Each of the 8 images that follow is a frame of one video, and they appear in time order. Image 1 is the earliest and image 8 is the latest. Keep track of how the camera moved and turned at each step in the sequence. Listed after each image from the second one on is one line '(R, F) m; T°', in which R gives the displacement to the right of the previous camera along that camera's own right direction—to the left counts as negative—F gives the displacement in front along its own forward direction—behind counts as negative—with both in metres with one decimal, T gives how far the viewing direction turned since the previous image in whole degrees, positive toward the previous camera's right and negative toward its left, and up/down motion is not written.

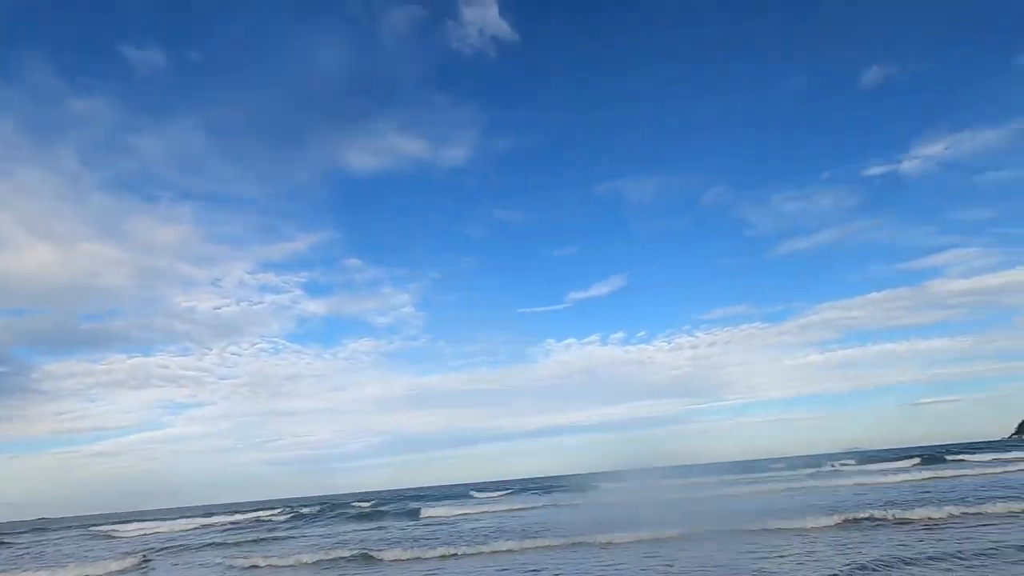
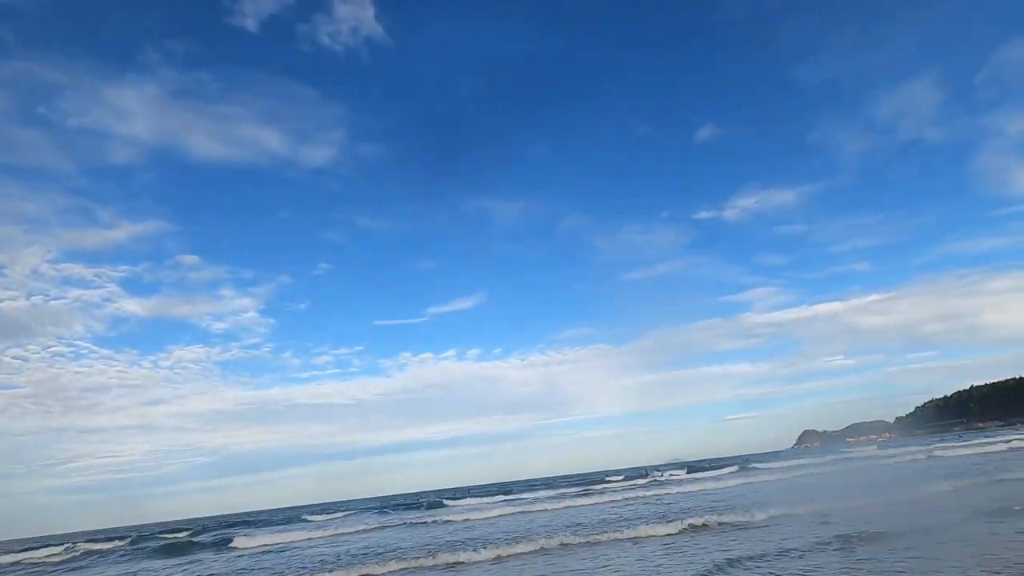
(+0.1, +0.2) m; +15°
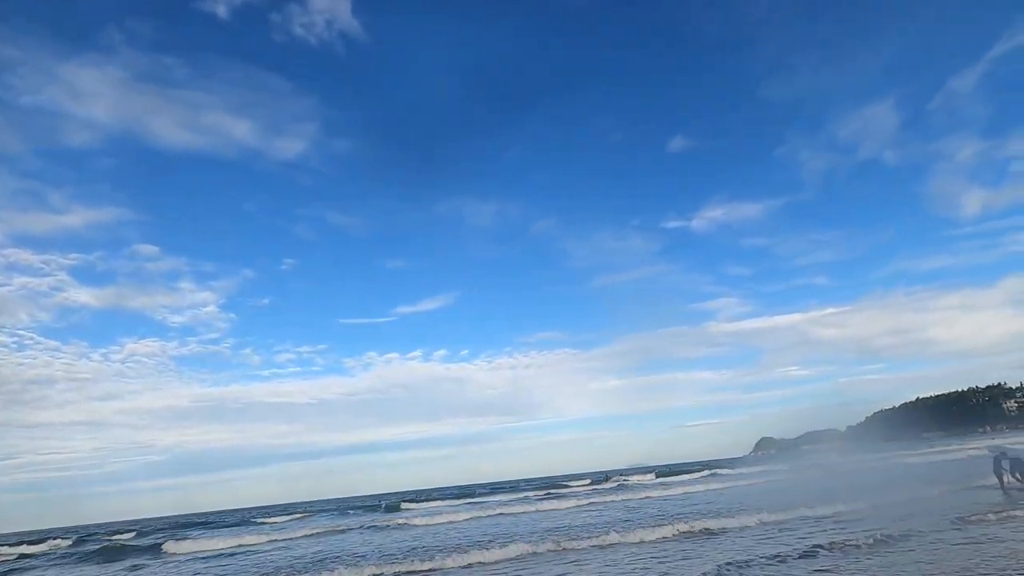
(0.0, +0.2) m; +3°
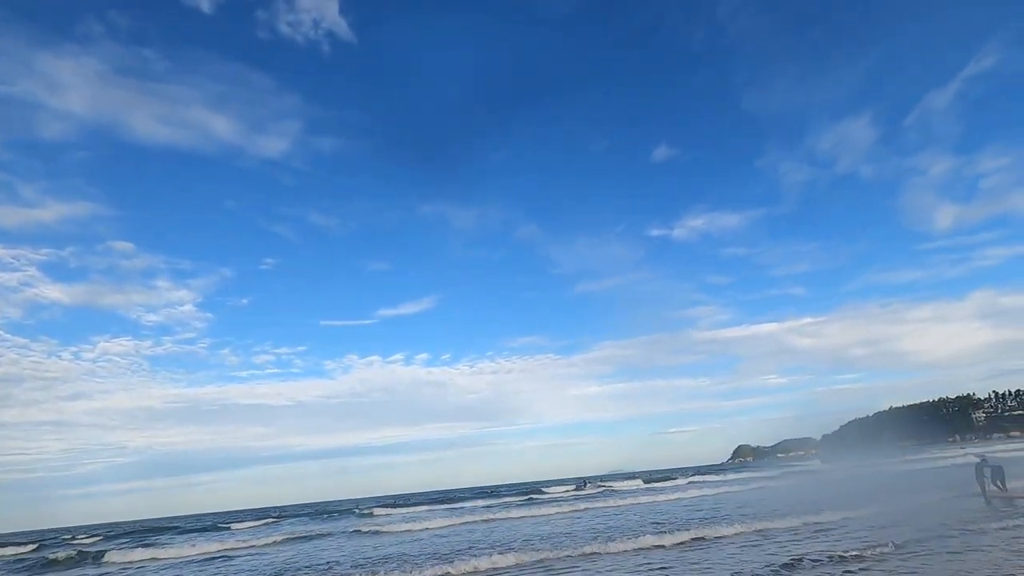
(0.0, +0.2) m; +2°
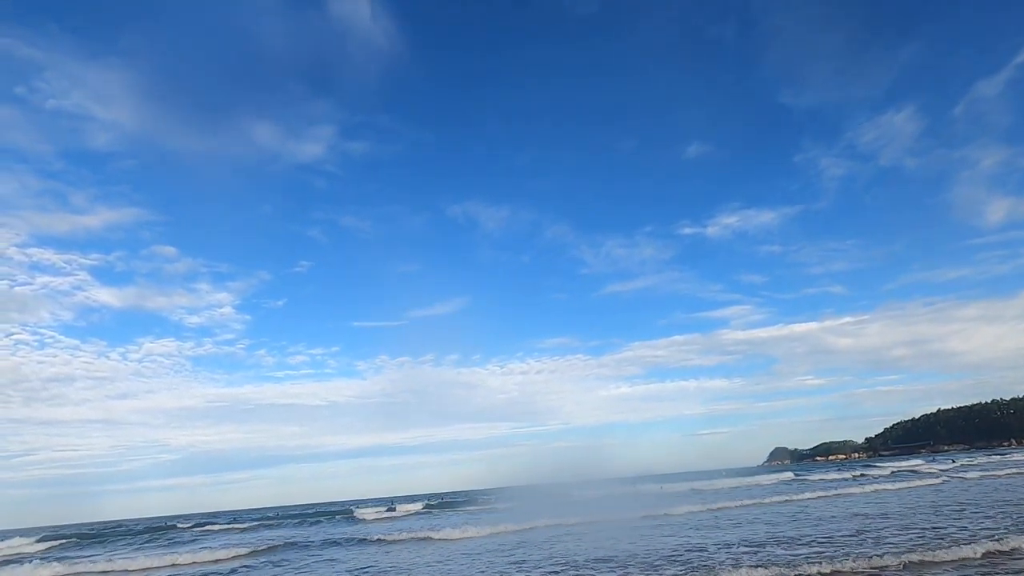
(-5.1, +0.6) m; -3°
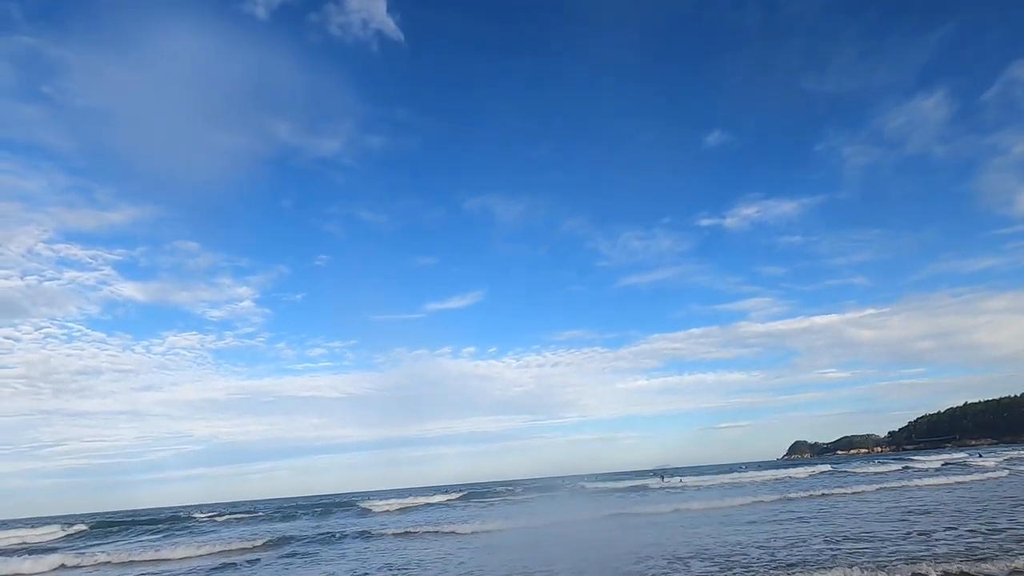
(-4.2, +0.8) m; -2°
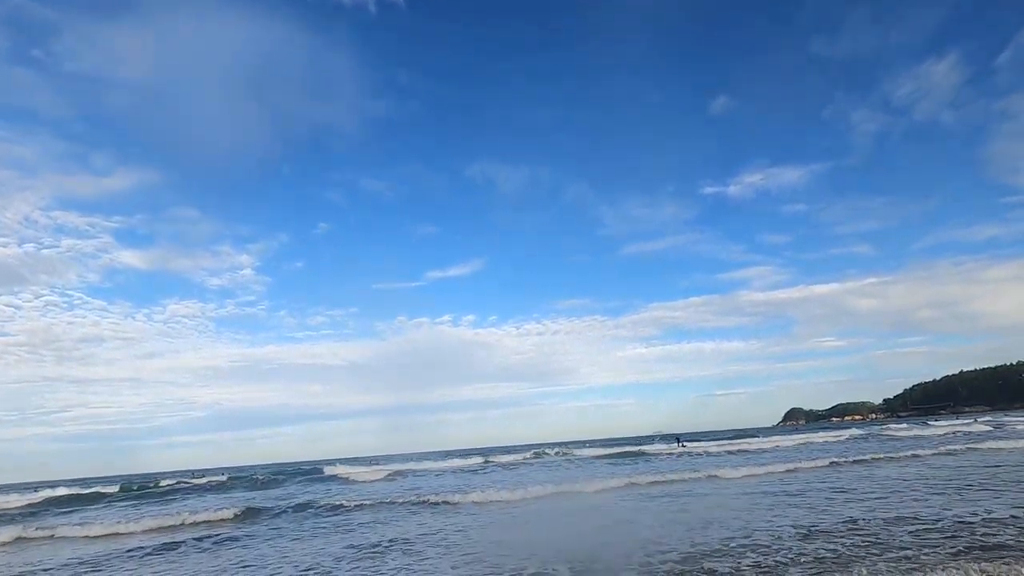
(-2.5, +2.1) m; 0°
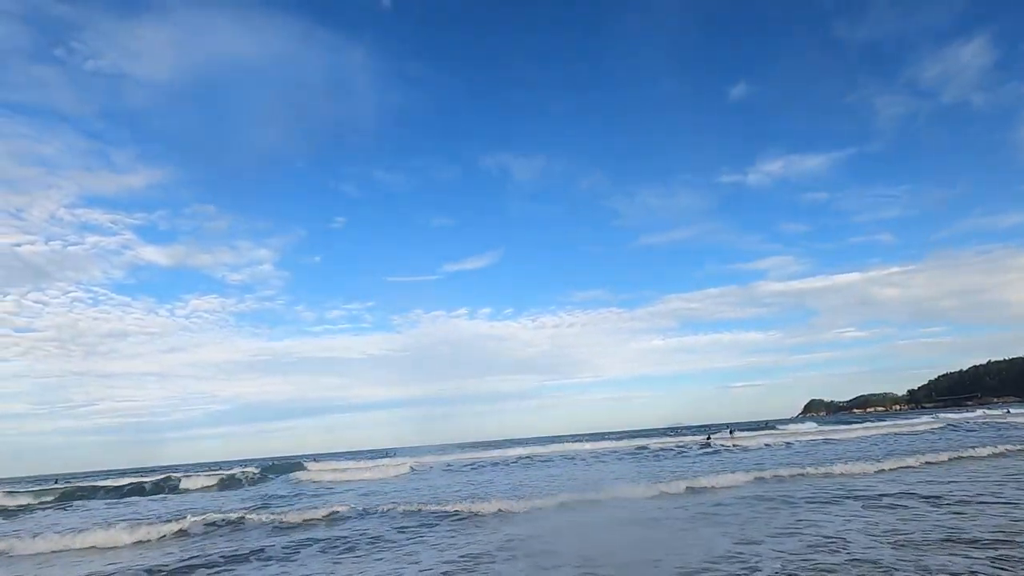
(-1.4, +1.0) m; -2°
